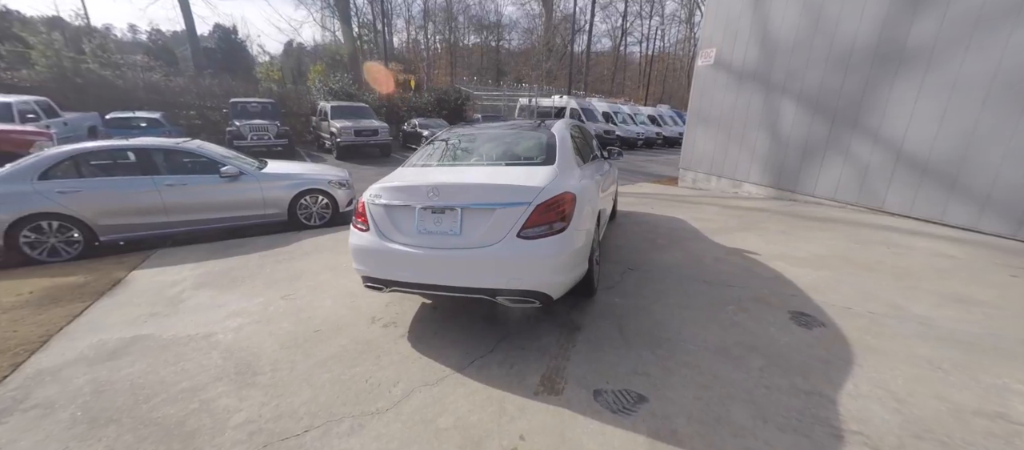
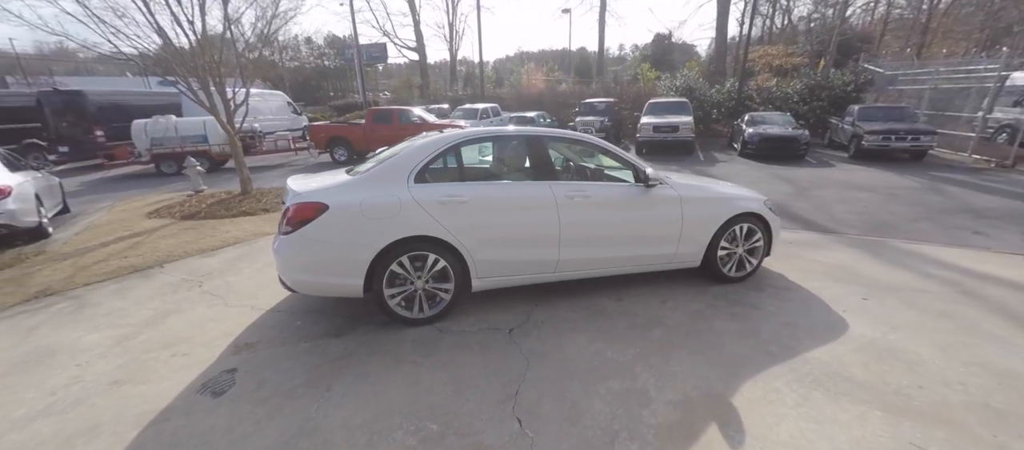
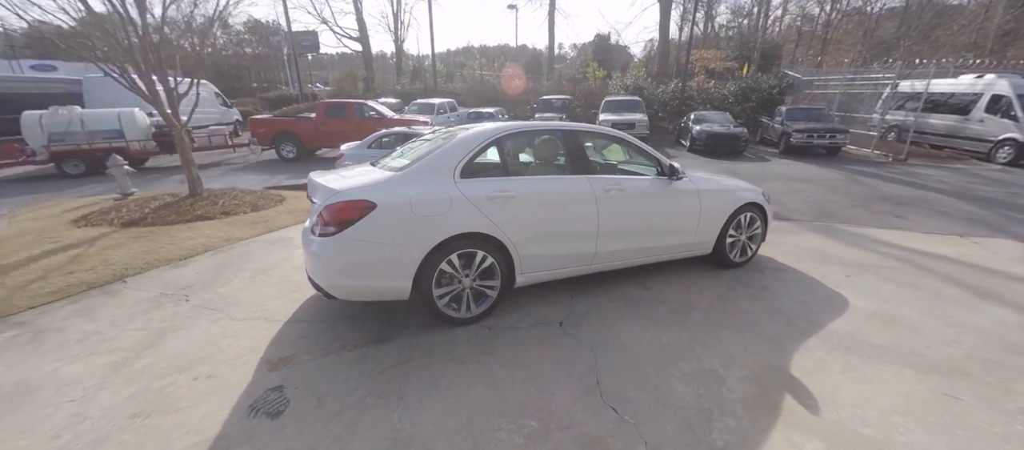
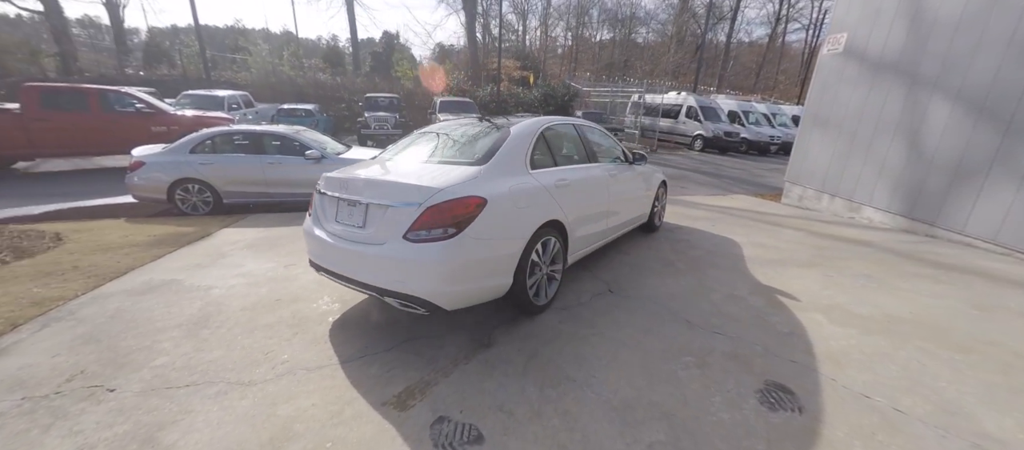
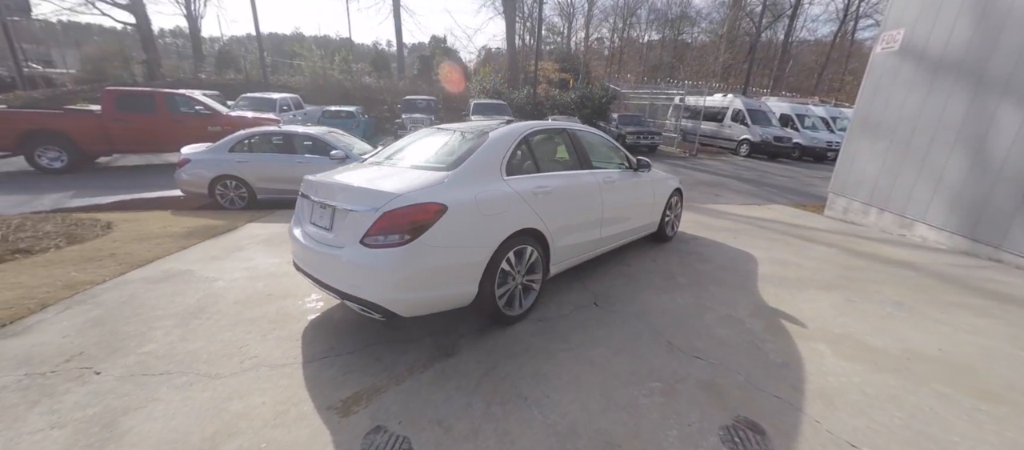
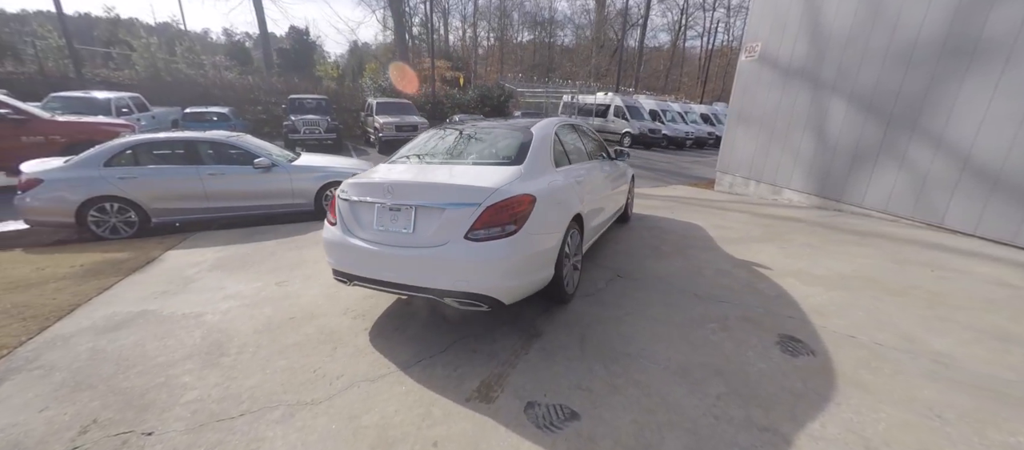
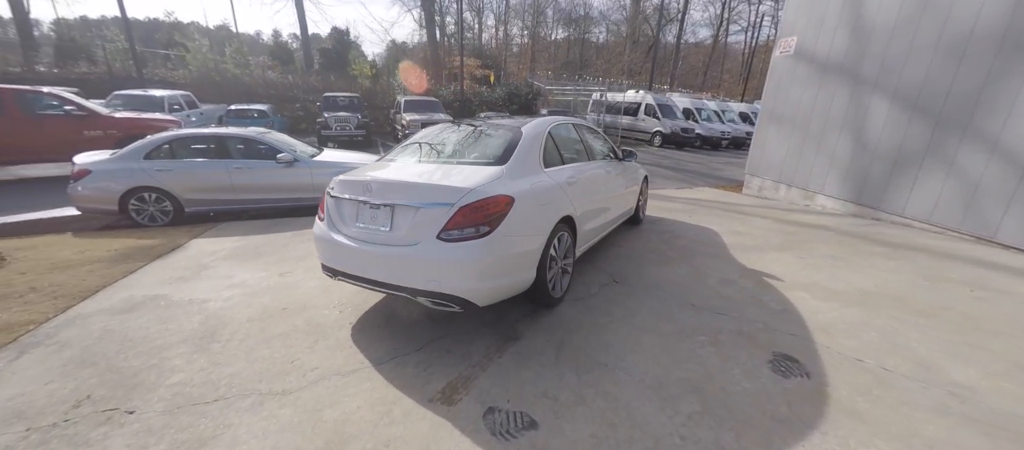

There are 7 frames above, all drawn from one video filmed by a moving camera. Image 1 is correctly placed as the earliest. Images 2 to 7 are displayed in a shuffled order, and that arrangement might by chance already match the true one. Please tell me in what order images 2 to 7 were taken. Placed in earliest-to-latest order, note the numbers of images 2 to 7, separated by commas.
6, 7, 4, 5, 3, 2
